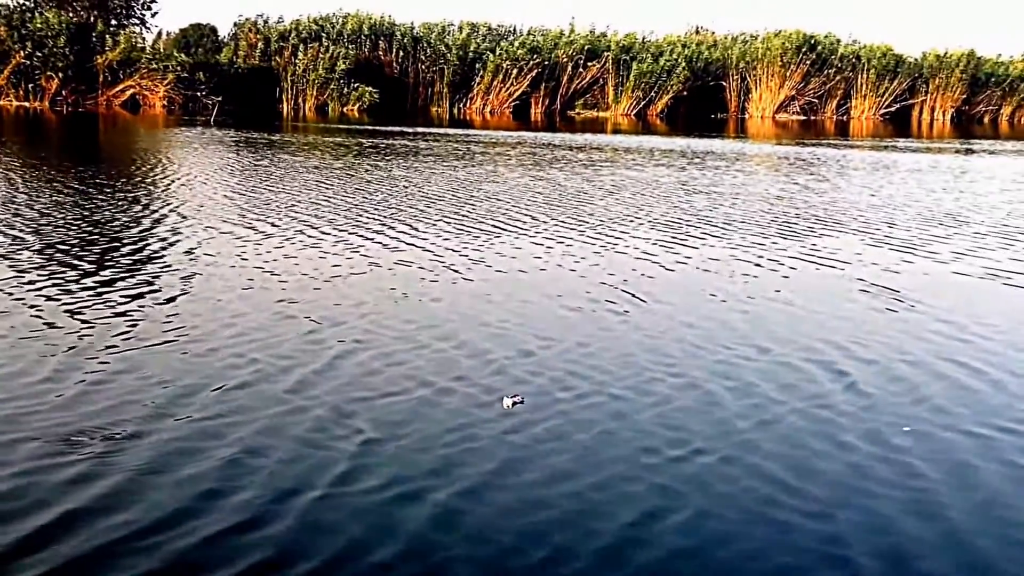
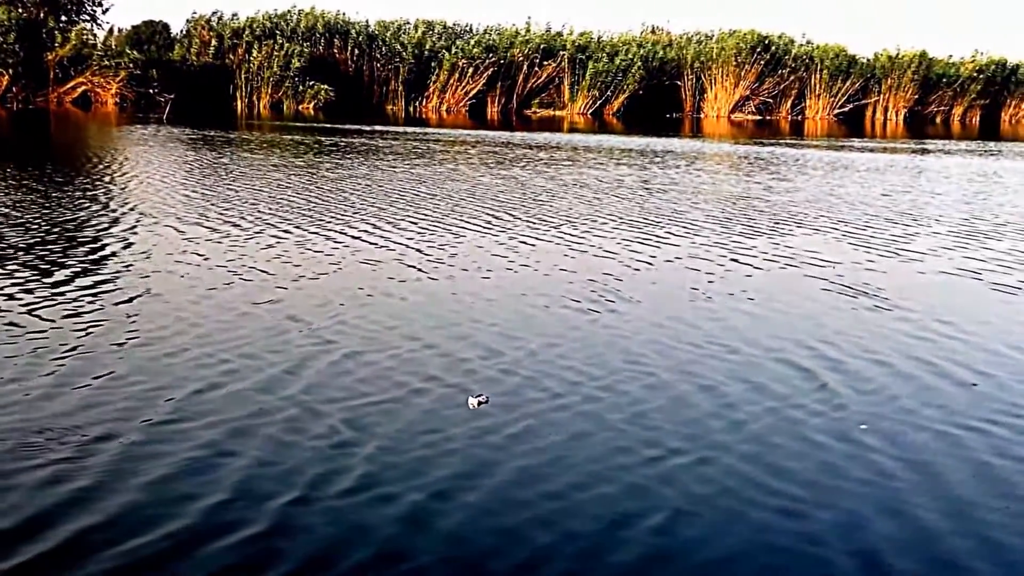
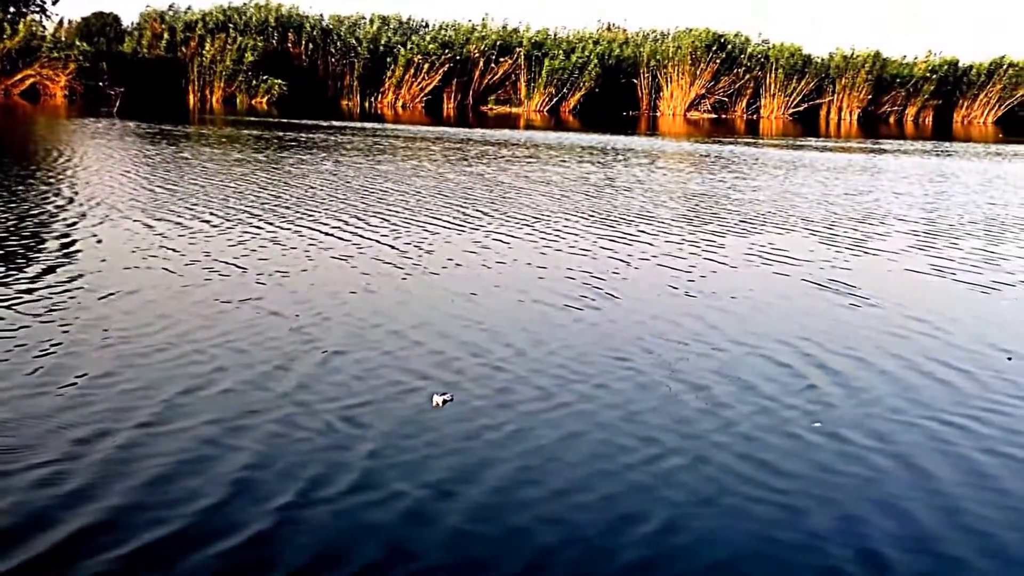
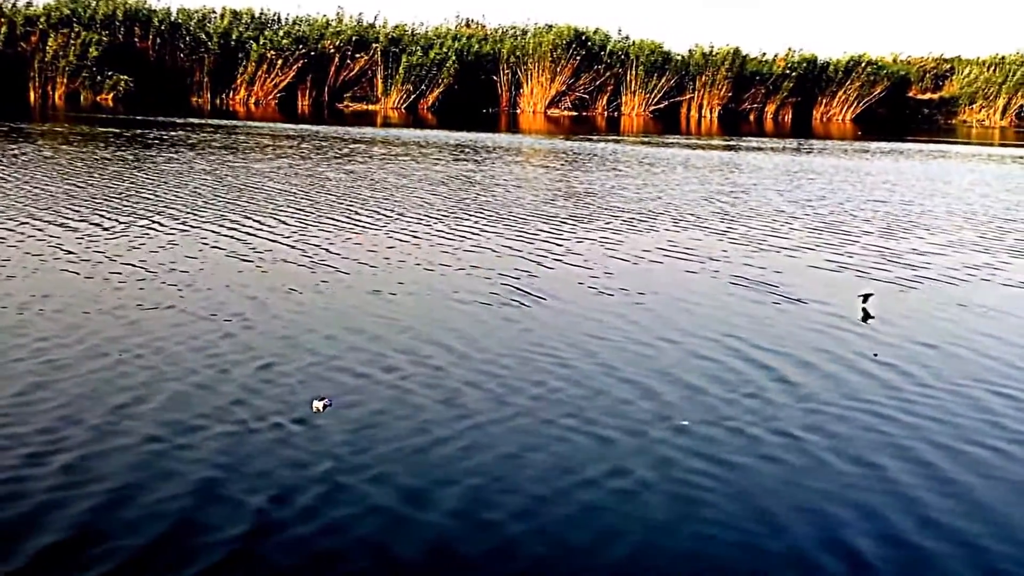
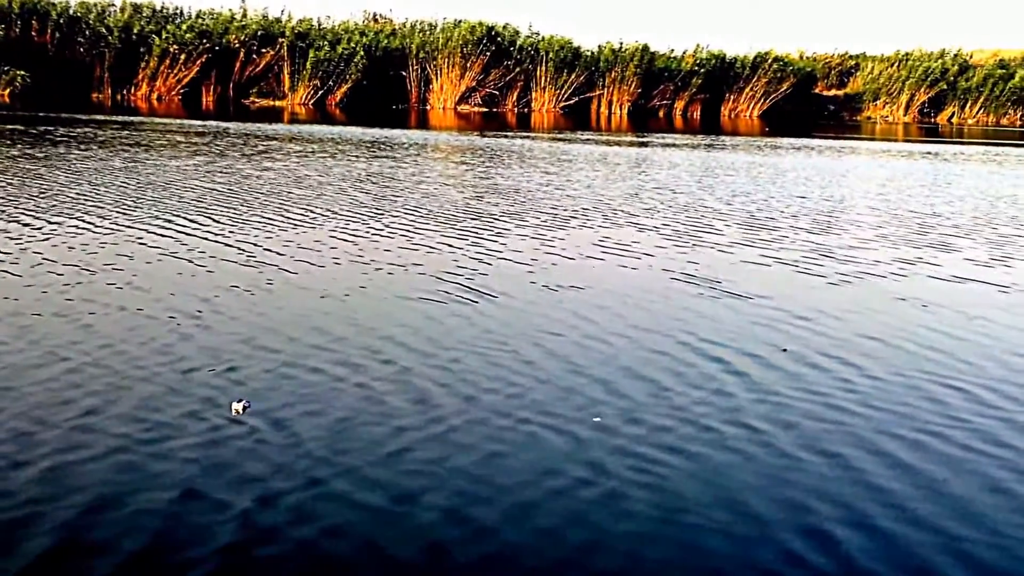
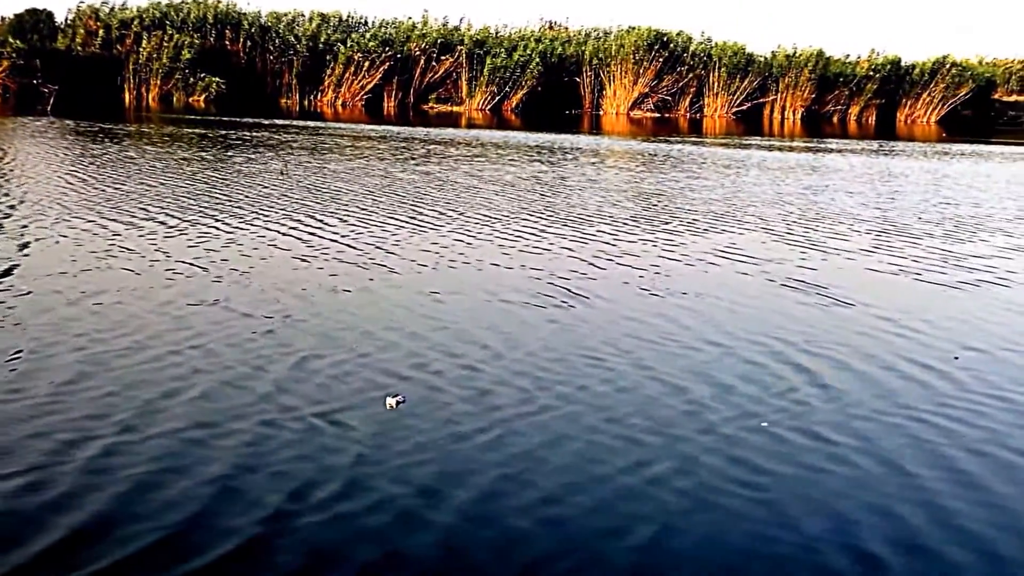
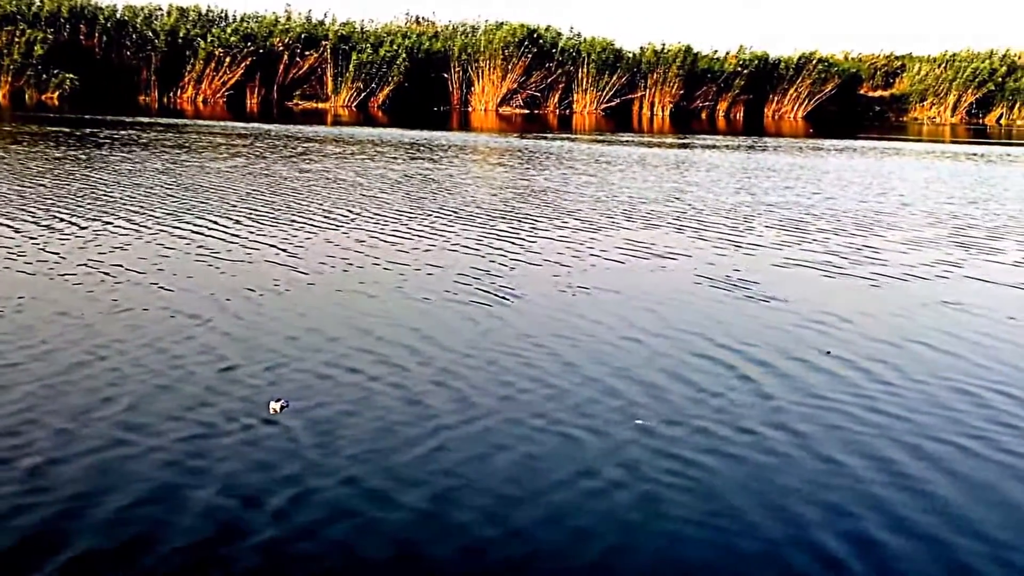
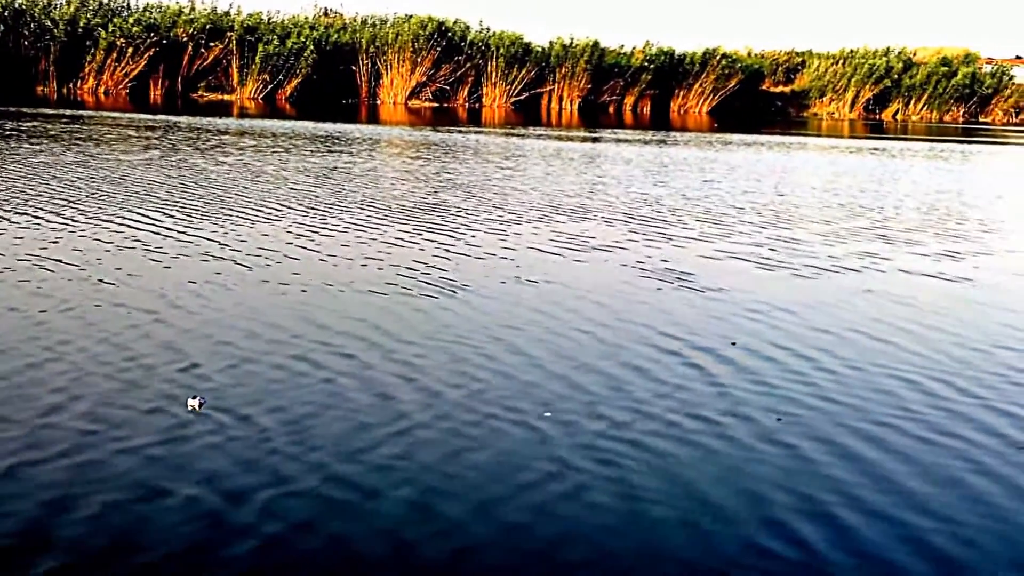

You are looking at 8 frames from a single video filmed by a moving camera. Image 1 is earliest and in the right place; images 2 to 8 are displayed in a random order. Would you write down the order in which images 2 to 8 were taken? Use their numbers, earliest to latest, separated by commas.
2, 3, 6, 4, 7, 5, 8
